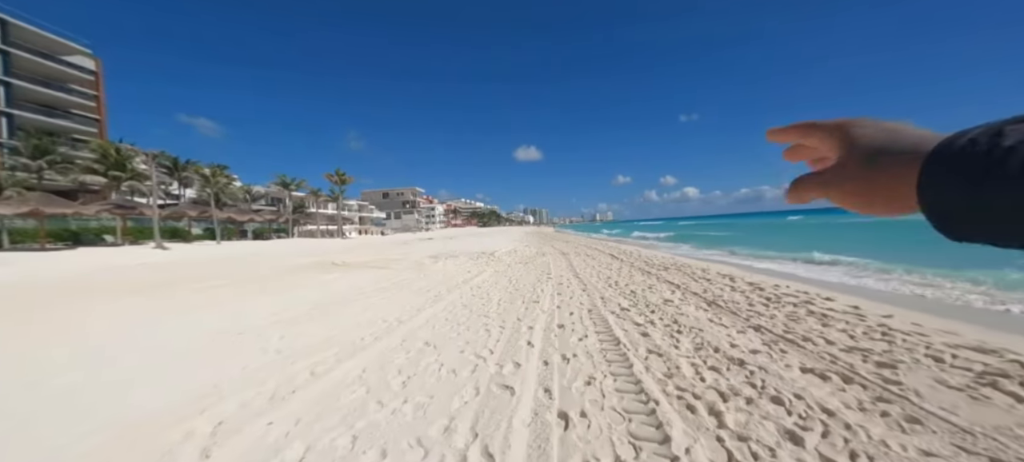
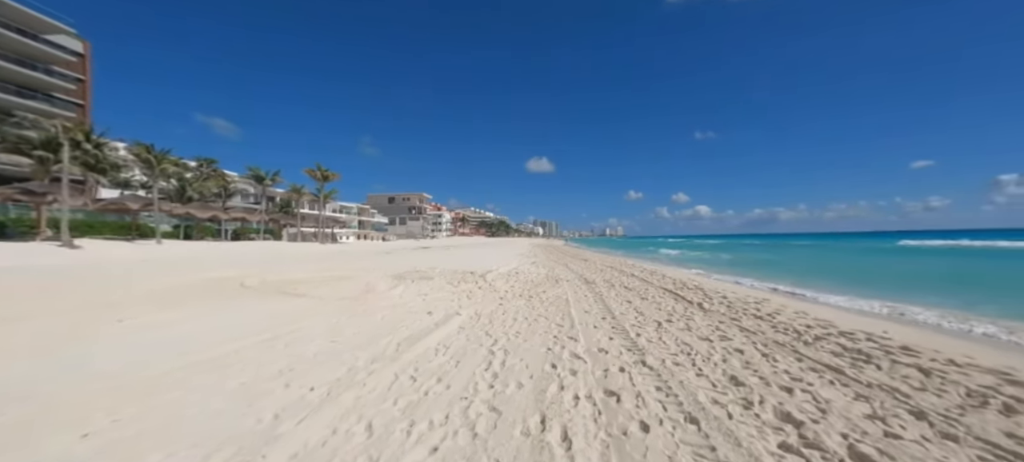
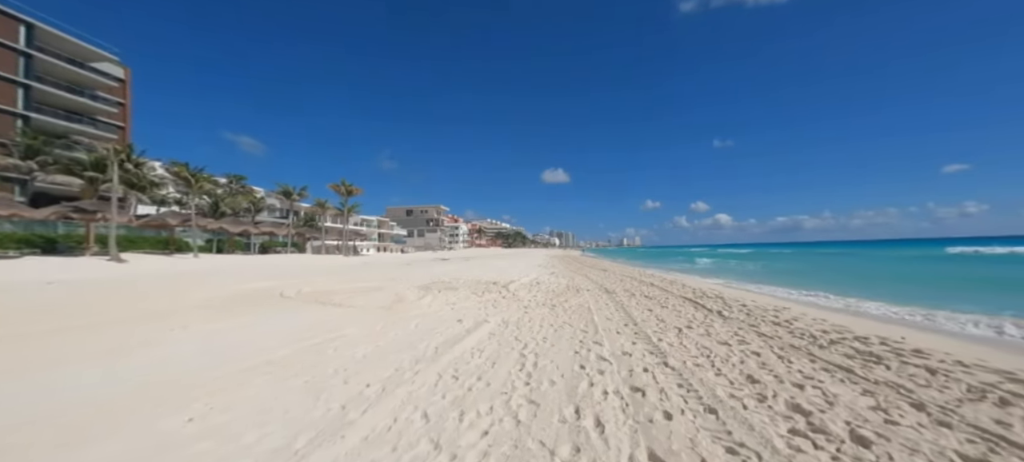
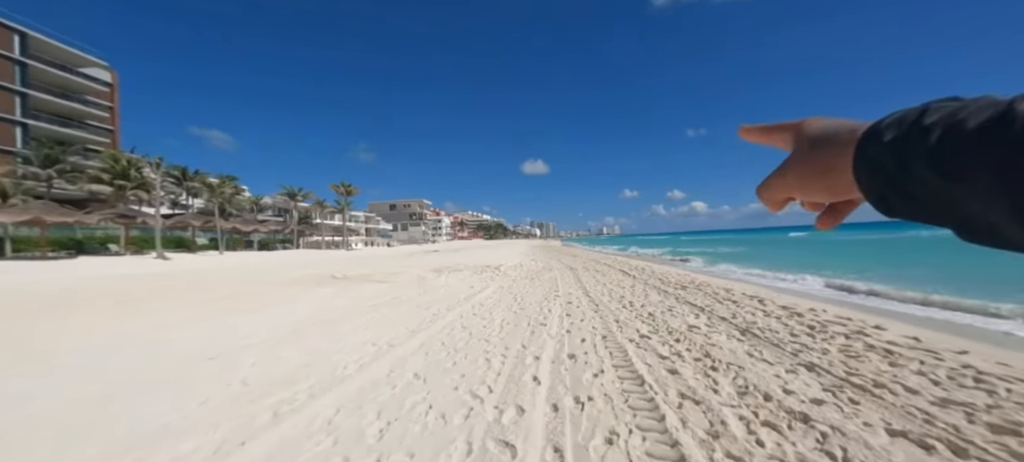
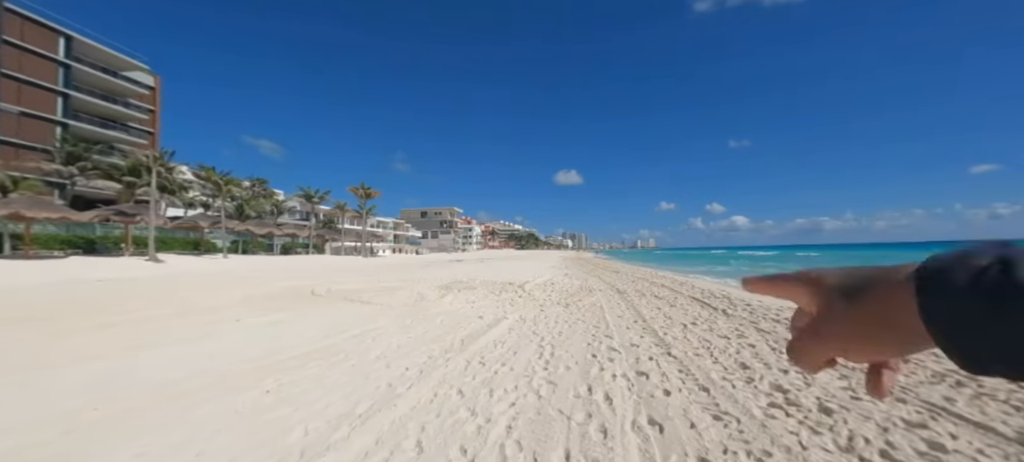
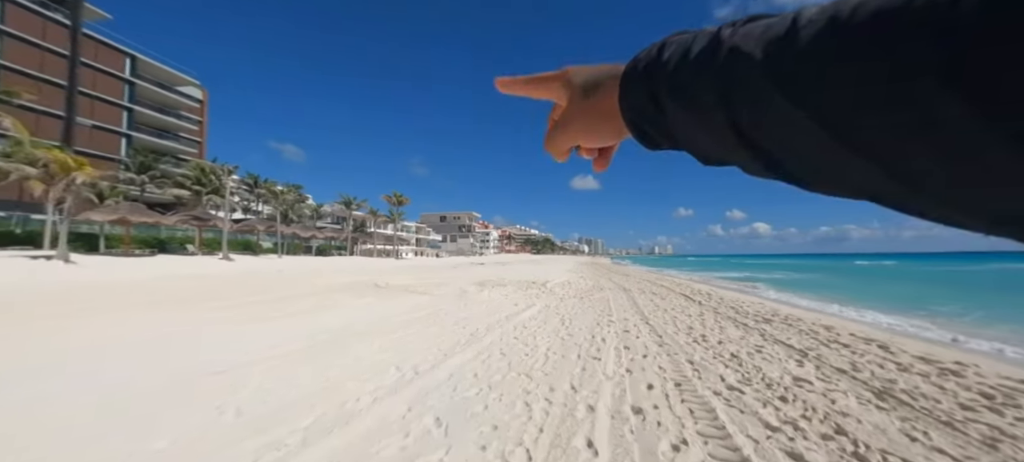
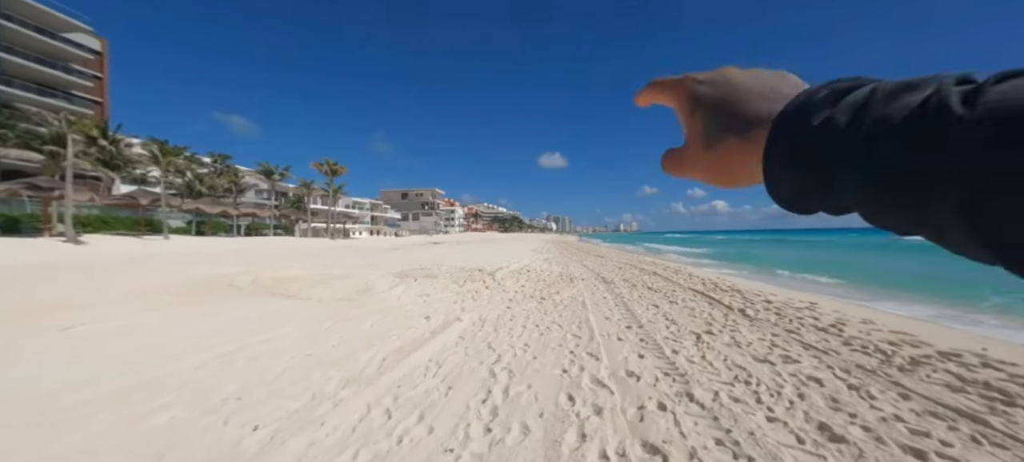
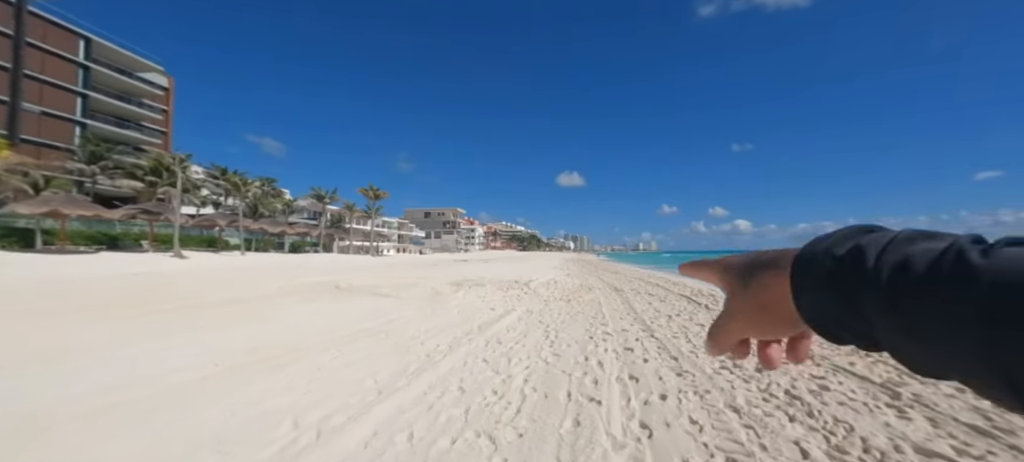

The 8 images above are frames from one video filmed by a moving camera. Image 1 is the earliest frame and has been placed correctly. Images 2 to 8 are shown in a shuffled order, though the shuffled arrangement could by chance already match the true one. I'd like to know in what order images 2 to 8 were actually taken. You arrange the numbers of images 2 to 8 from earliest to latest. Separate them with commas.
4, 6, 8, 5, 3, 2, 7
